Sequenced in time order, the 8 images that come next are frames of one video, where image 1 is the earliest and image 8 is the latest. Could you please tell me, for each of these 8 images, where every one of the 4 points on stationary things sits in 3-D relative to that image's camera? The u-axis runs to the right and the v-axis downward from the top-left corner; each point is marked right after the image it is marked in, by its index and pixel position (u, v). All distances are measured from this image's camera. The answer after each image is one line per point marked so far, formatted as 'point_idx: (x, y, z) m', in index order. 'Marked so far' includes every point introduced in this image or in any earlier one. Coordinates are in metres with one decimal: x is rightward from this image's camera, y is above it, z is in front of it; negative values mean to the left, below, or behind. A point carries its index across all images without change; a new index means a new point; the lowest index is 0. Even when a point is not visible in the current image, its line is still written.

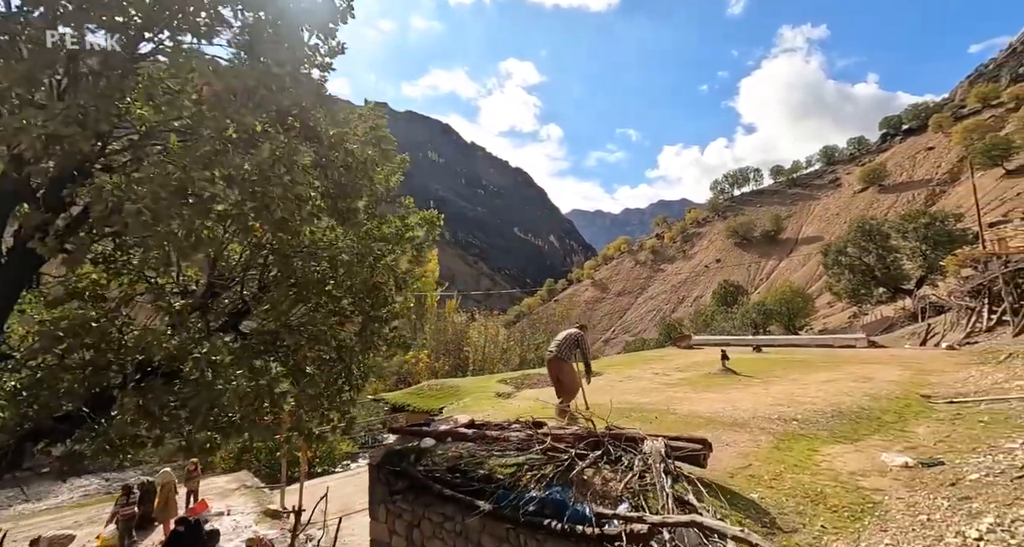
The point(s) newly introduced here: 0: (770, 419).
0: (+4.6, -2.7, +9.4) m
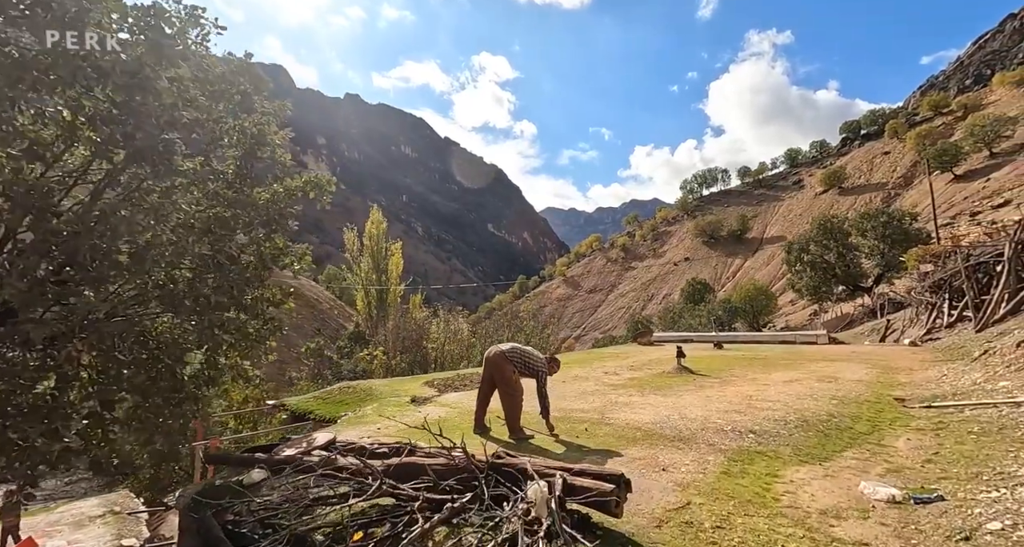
0: (+3.1, -2.3, +7.7) m
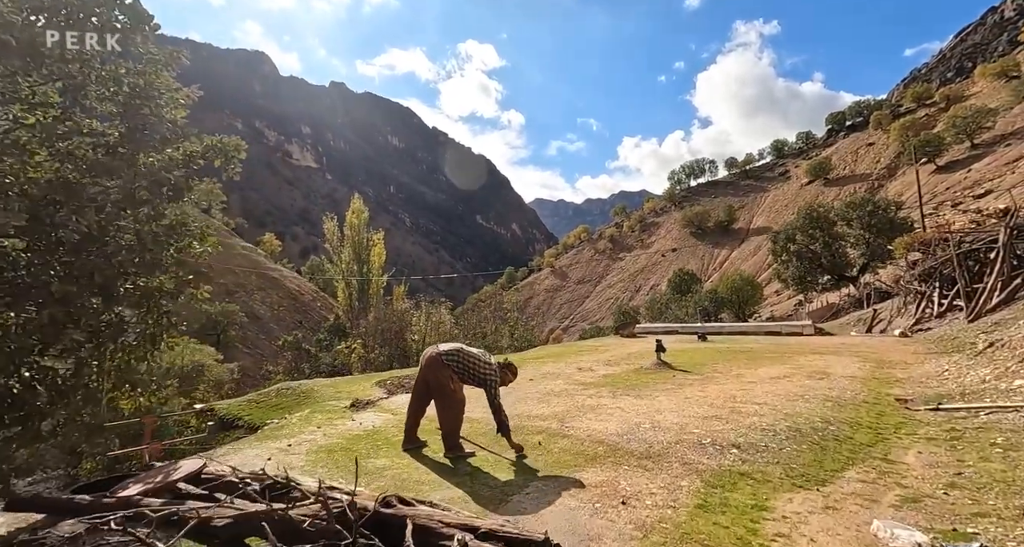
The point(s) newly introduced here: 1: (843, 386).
0: (+2.3, -2.1, +6.4) m
1: (+6.5, -2.2, +10.1) m
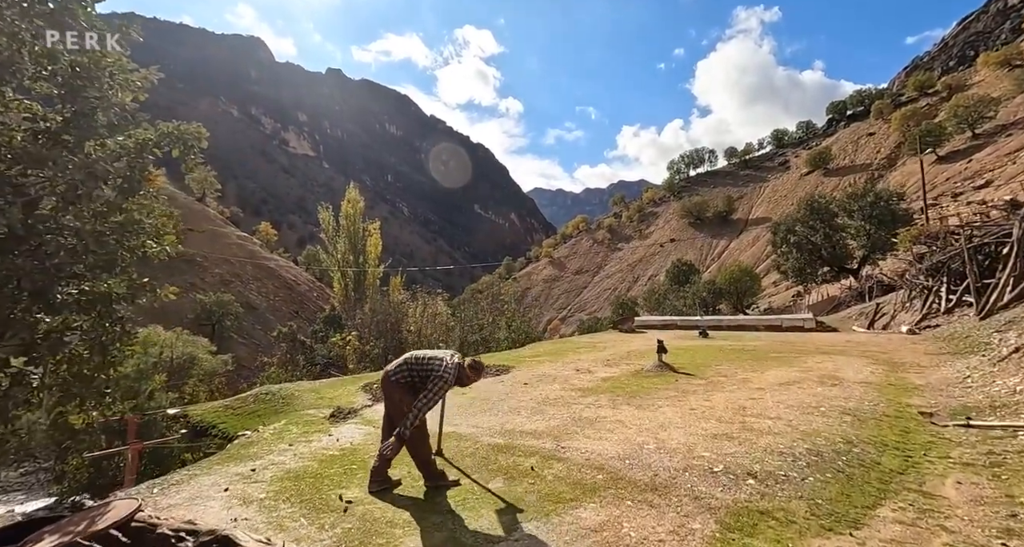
0: (+2.1, -2.2, +5.7) m
1: (+6.3, -2.2, +9.4) m
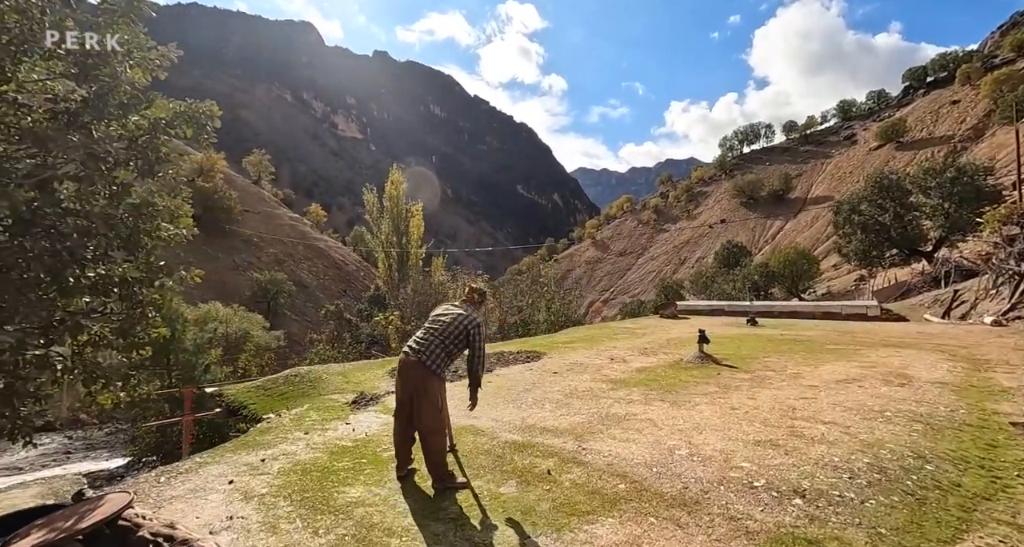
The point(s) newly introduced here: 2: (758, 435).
0: (+2.3, -2.1, +5.0) m
1: (+6.8, -2.0, +8.3) m
2: (+3.0, -2.0, +6.4) m
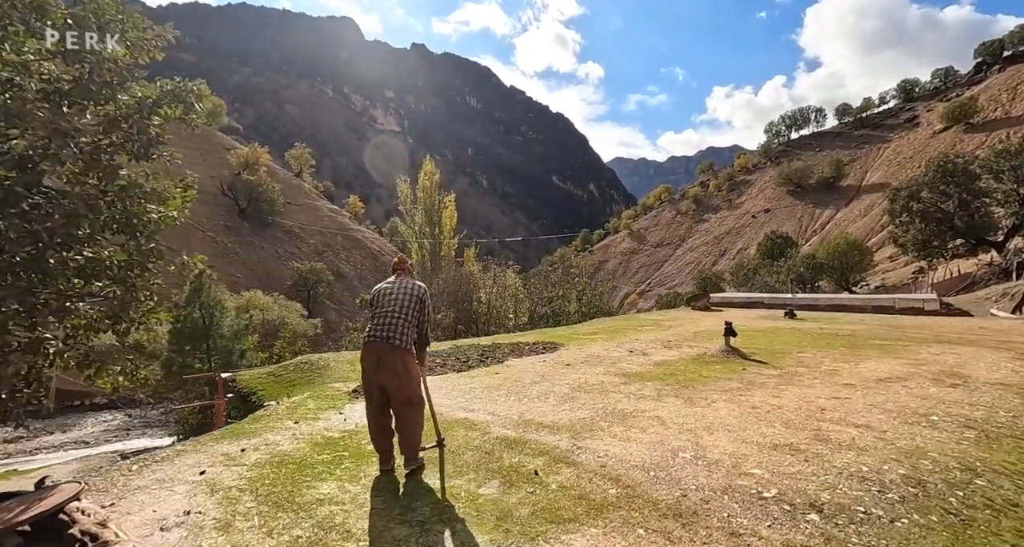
0: (+2.1, -1.9, +4.4) m
1: (+6.8, -1.8, +7.4) m
2: (+2.9, -1.8, +5.7) m
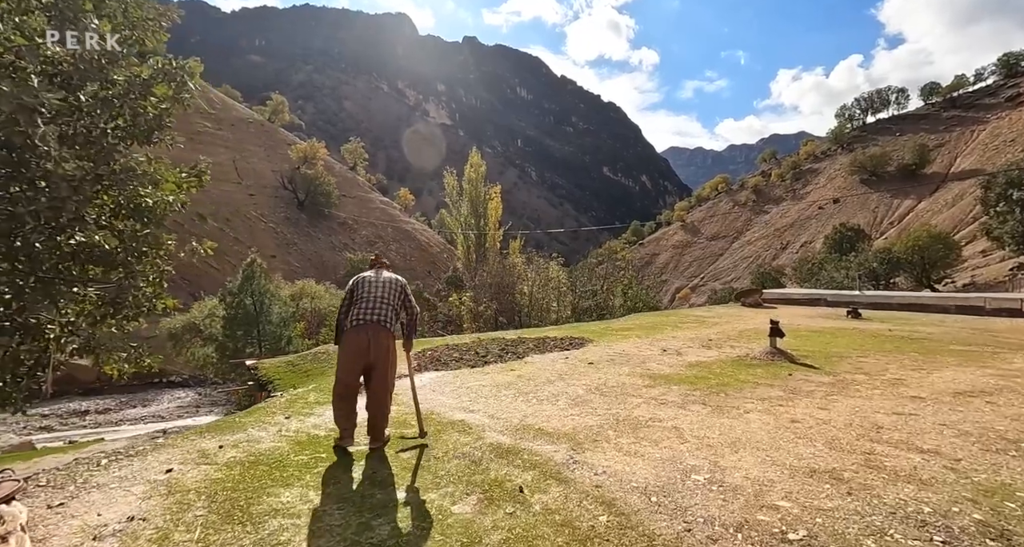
0: (+1.8, -1.8, +3.6) m
1: (+6.8, -1.7, +6.0) m
2: (+2.8, -1.7, +4.8) m
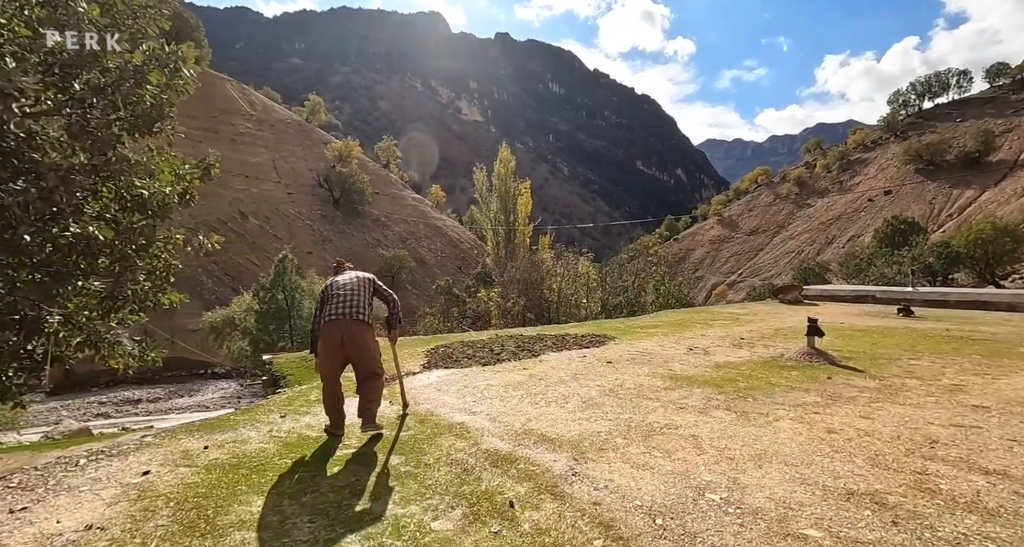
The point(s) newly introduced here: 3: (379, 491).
0: (+1.7, -1.8, +3.0) m
1: (+6.8, -1.6, +5.1) m
2: (+2.7, -1.6, +4.1) m
3: (-1.1, -1.8, +4.3) m
